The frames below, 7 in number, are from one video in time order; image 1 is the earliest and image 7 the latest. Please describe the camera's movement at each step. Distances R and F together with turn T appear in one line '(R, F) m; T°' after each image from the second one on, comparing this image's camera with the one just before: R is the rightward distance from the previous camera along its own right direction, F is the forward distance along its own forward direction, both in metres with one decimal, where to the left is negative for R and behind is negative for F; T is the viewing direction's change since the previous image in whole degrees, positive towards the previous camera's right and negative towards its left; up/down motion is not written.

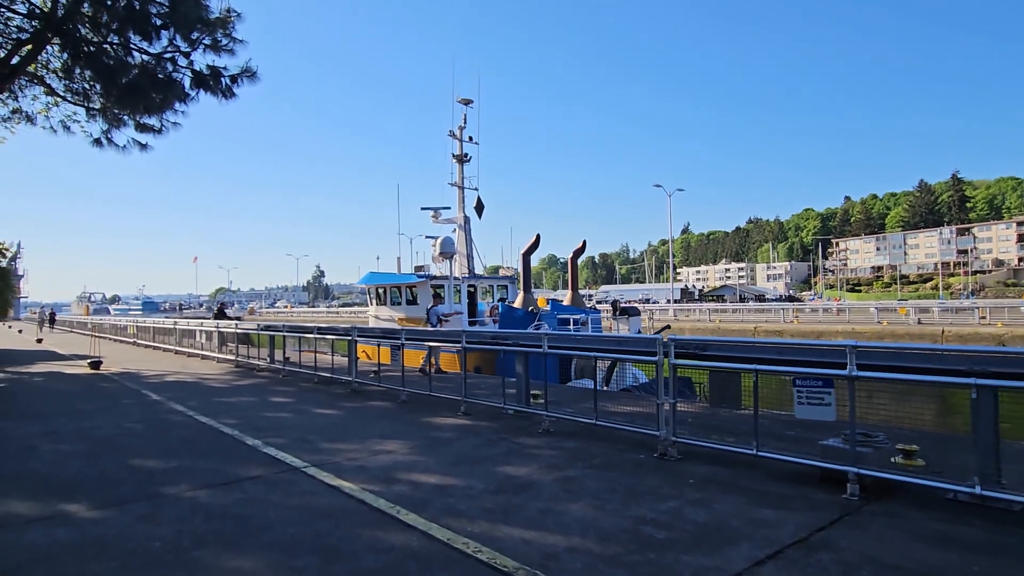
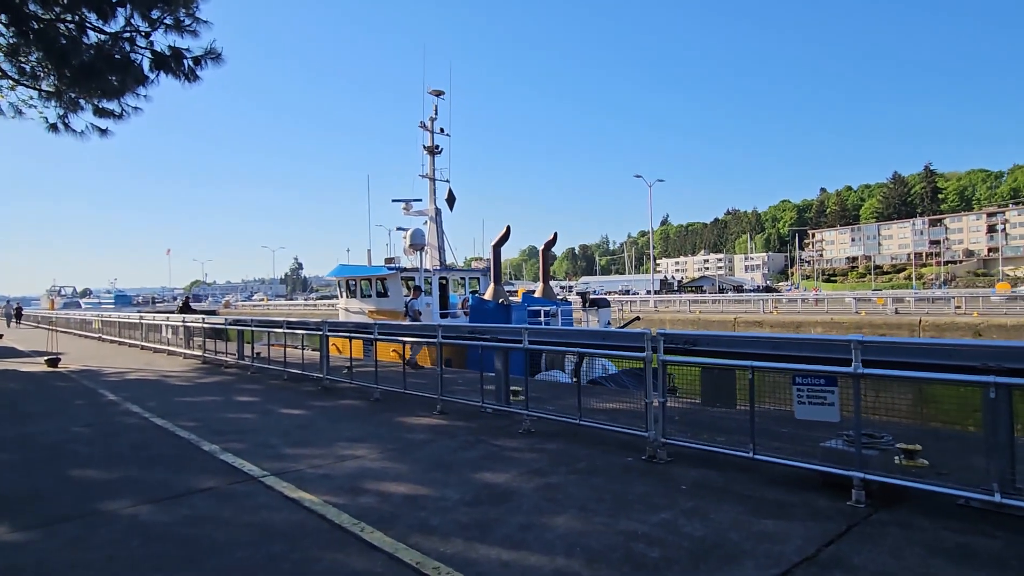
(0.0, +0.5) m; +2°
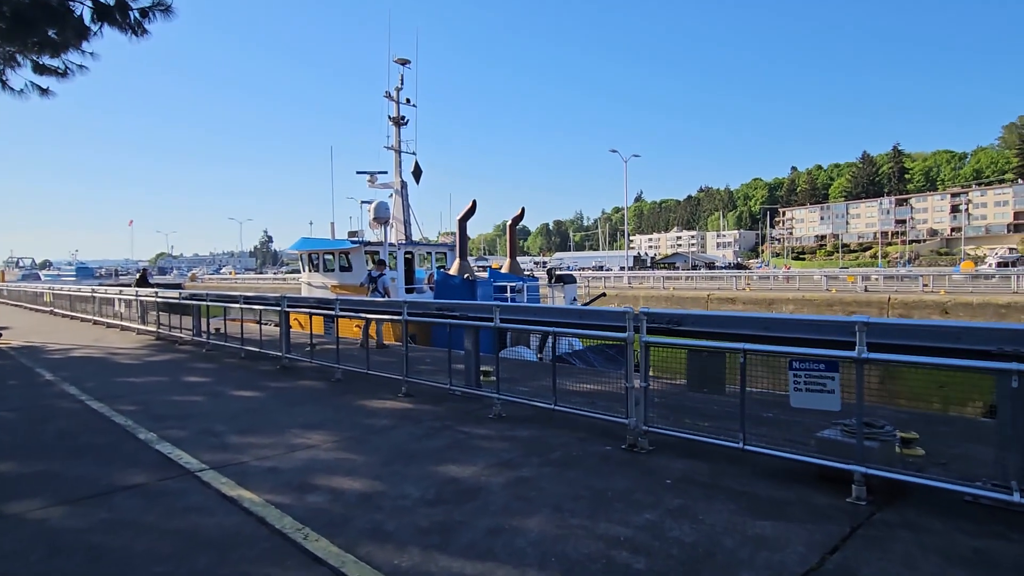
(0.0, +0.6) m; +2°
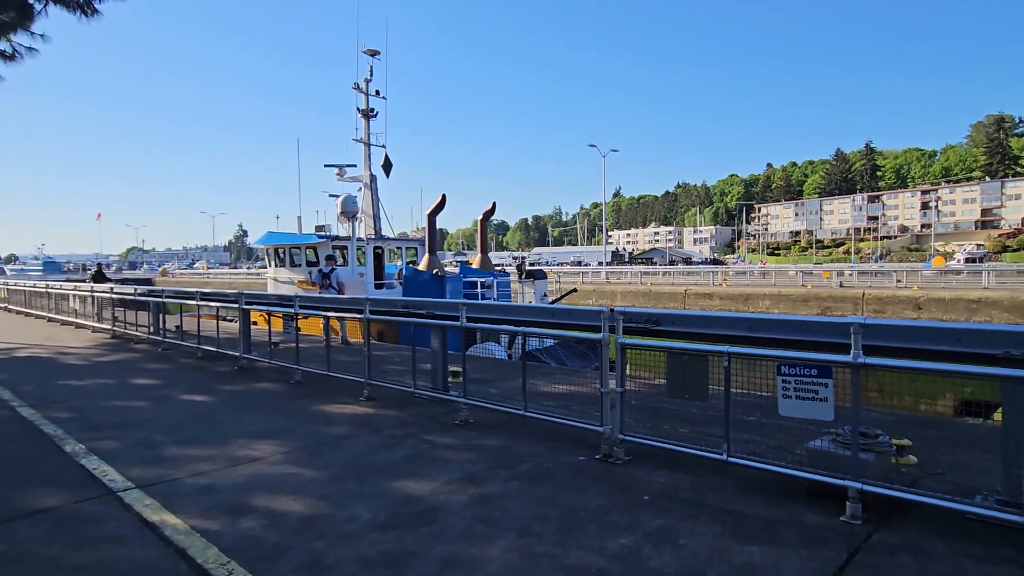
(+0.1, +0.5) m; +2°
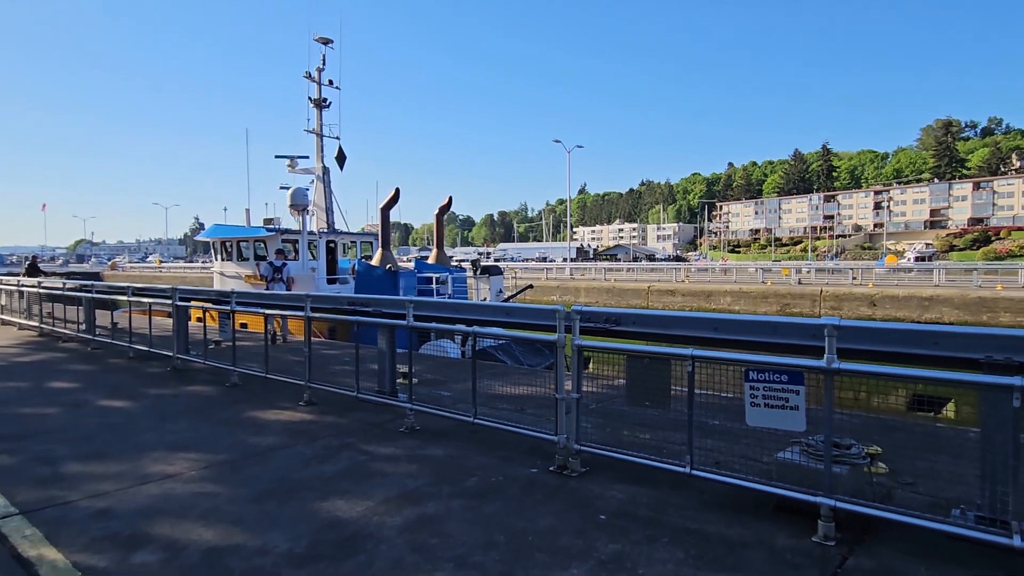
(+0.1, +0.5) m; +3°
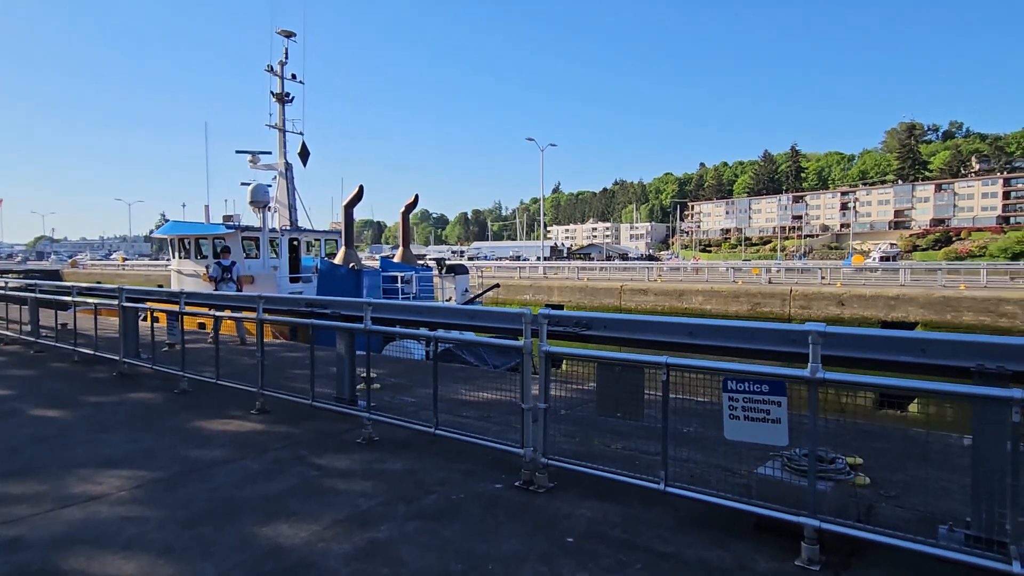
(+0.1, +0.3) m; +2°
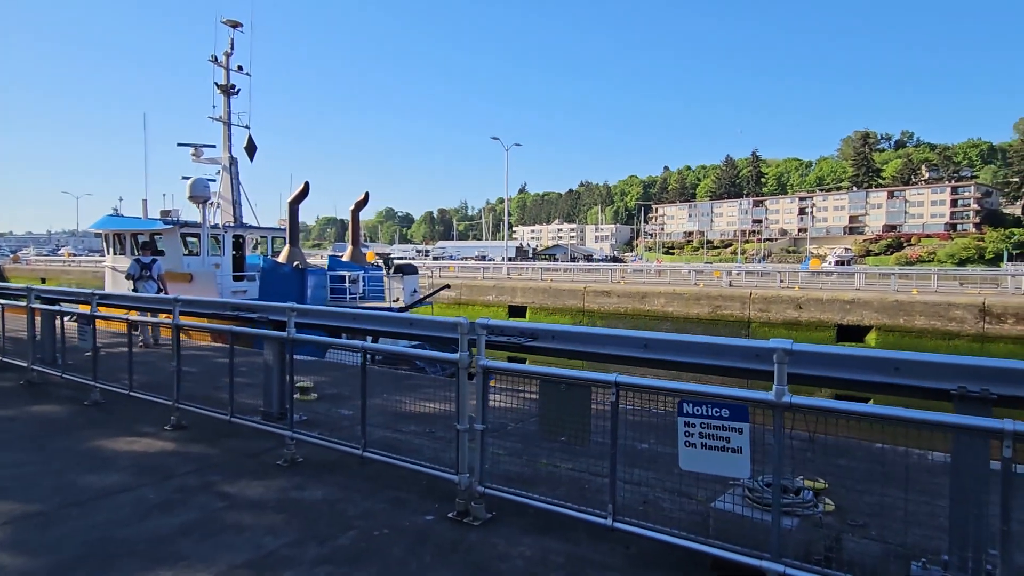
(+0.2, +0.5) m; +3°
